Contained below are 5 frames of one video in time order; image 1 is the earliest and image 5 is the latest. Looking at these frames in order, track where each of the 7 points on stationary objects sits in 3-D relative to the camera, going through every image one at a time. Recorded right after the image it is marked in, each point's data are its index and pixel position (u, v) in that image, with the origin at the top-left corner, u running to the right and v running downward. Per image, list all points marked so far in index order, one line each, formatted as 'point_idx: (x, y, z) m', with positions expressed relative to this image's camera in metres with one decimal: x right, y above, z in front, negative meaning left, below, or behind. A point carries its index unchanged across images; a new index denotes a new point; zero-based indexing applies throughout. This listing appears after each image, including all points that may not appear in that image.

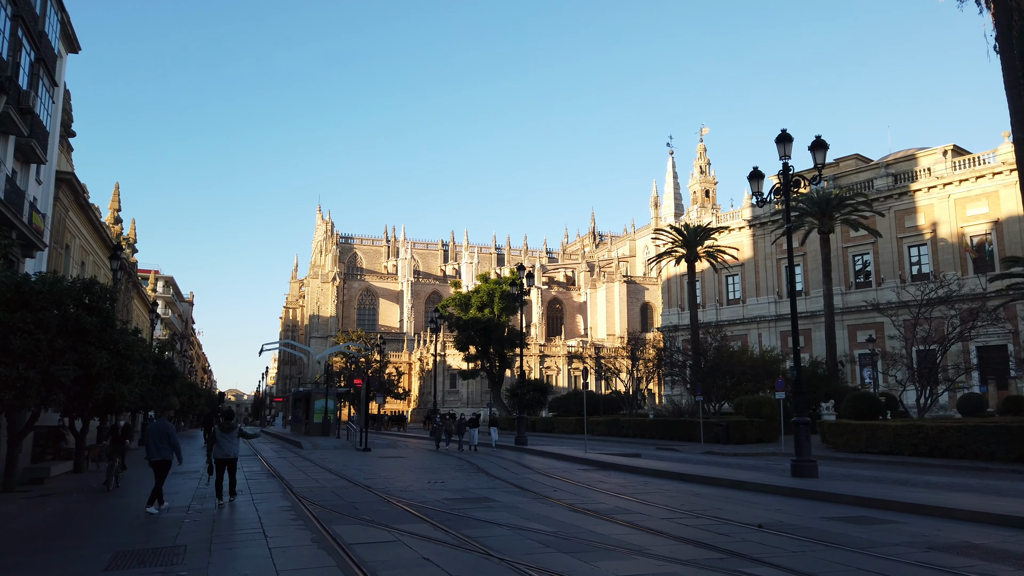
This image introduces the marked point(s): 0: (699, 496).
0: (+2.9, -3.2, +11.6) m
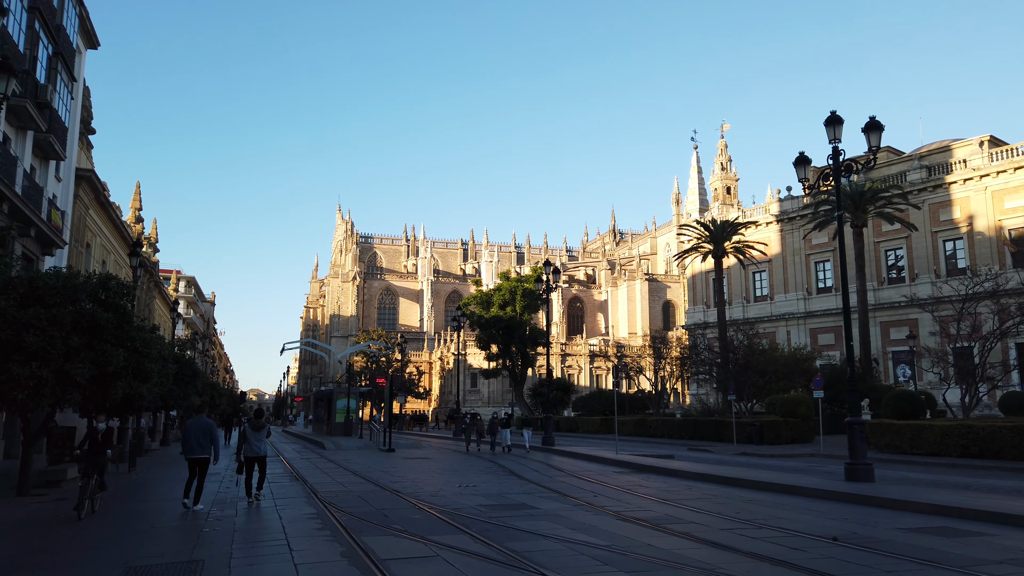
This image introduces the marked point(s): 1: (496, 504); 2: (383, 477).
0: (+3.5, -3.1, +10.7) m
1: (-0.2, -3.0, +10.6) m
2: (-2.7, -4.0, +15.7) m
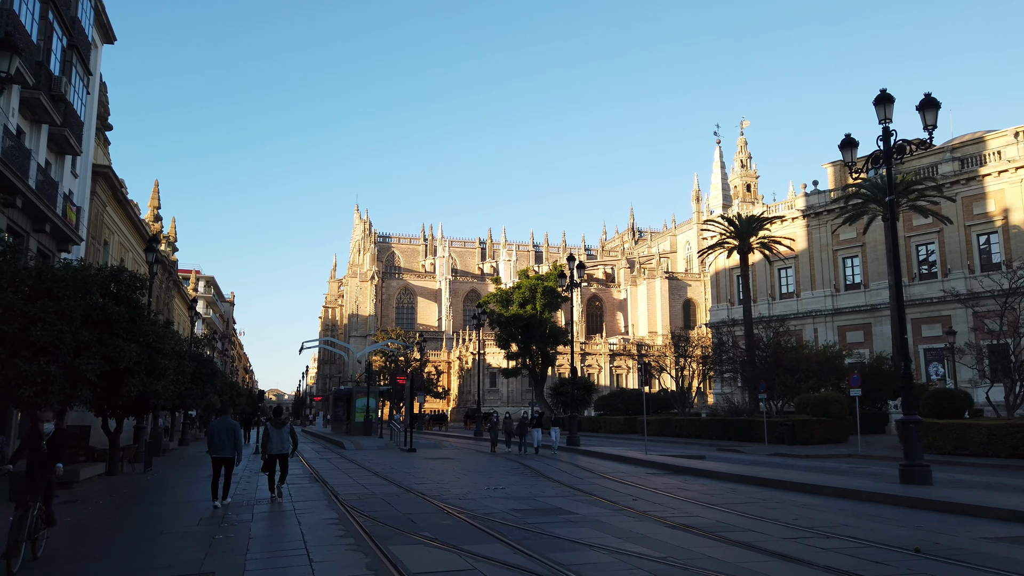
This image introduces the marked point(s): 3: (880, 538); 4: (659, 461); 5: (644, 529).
0: (+3.9, -2.9, +9.9) m
1: (+0.2, -2.9, +9.8) m
2: (-2.1, -3.8, +15.0) m
3: (+3.7, -2.5, +7.6) m
4: (+3.8, -4.5, +19.7) m
5: (+1.4, -2.6, +8.1) m
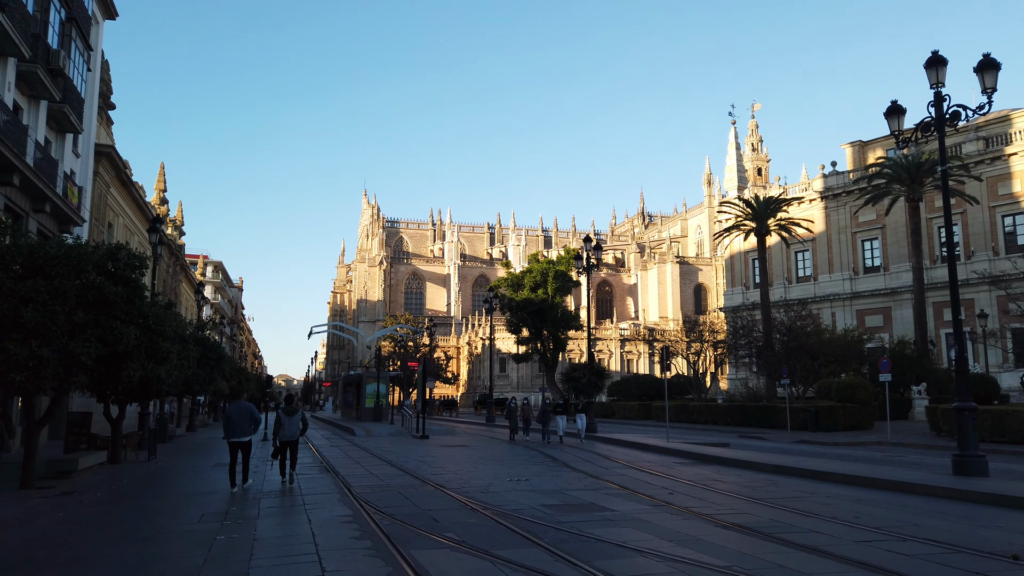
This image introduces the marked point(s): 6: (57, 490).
0: (+4.3, -2.6, +9.0) m
1: (+0.6, -2.6, +9.0) m
2: (-1.7, -3.4, +14.2) m
3: (+4.0, -2.3, +6.7) m
4: (+4.3, -4.0, +18.9) m
5: (+1.8, -2.3, +7.3) m
6: (-7.4, -3.3, +12.3) m
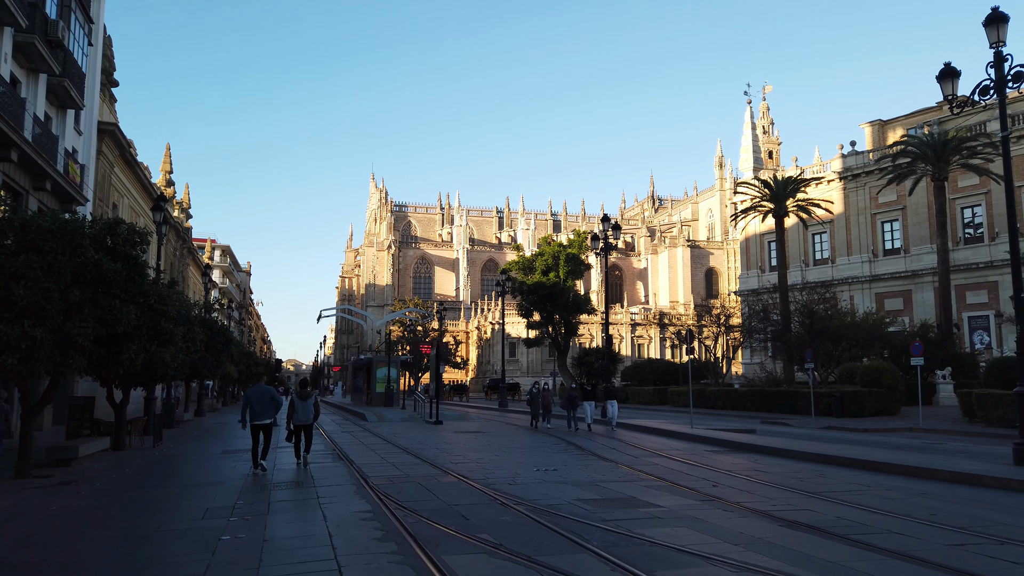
0: (+4.6, -2.3, +8.2) m
1: (+0.9, -2.3, +8.2) m
2: (-1.3, -3.0, +13.5) m
3: (+4.4, -2.0, +5.9) m
4: (+4.7, -3.6, +18.1) m
5: (+2.1, -2.1, +6.5) m
6: (-7.0, -2.9, +11.6) m
